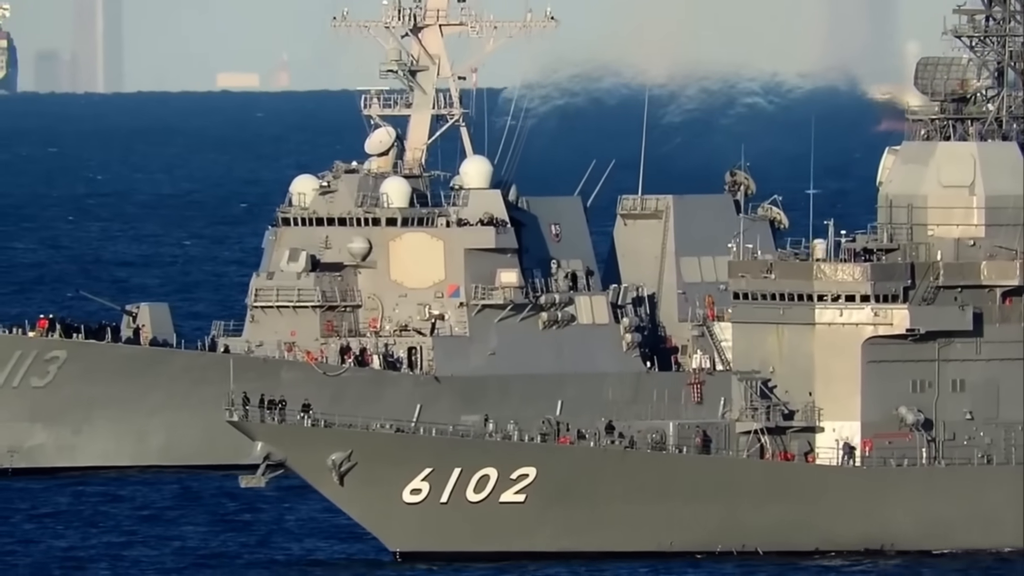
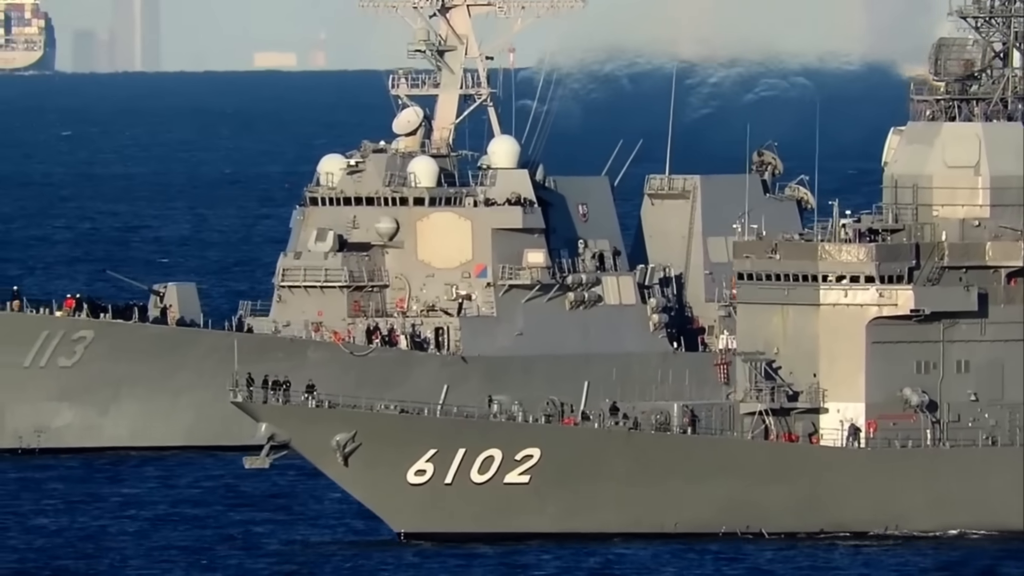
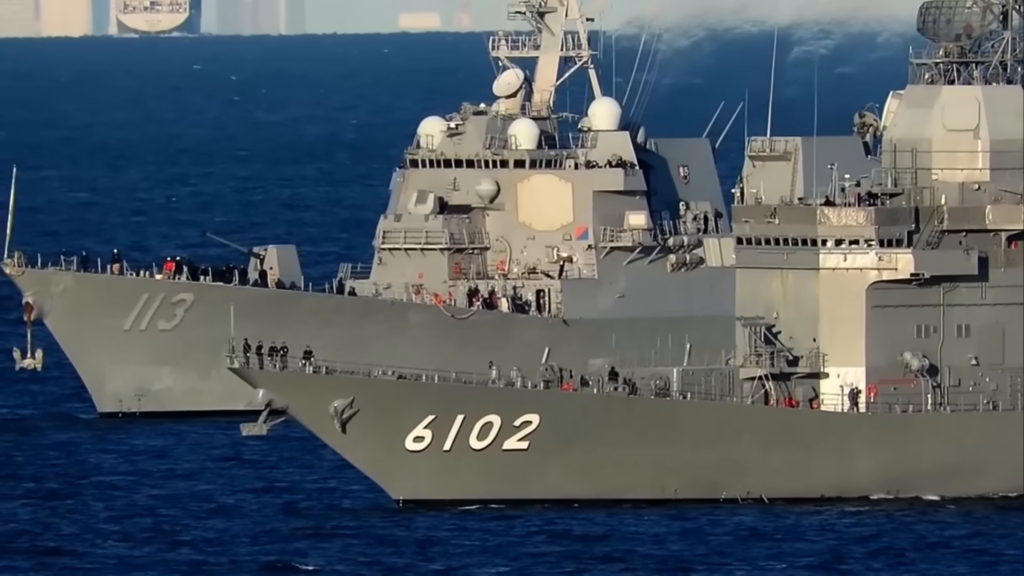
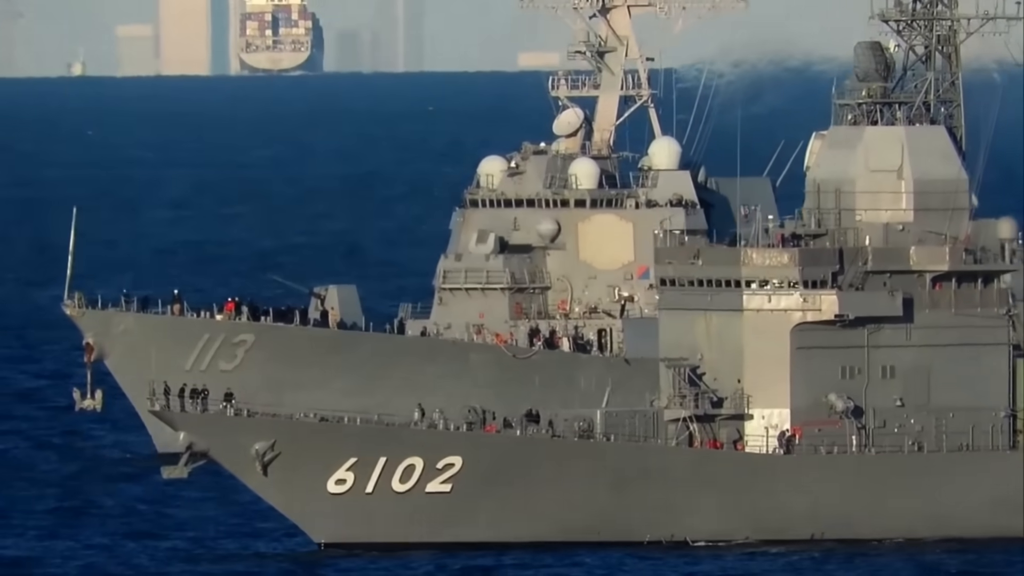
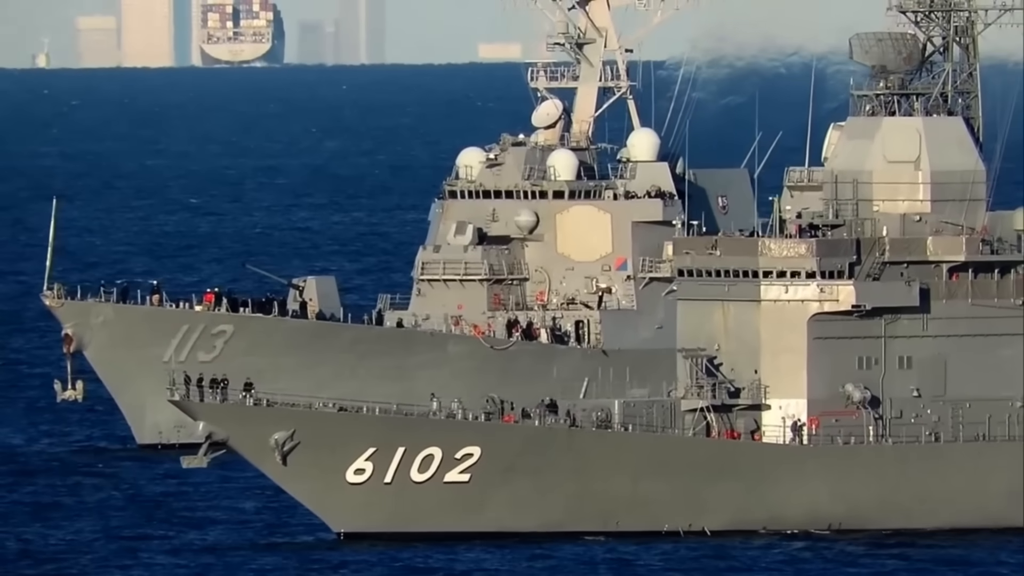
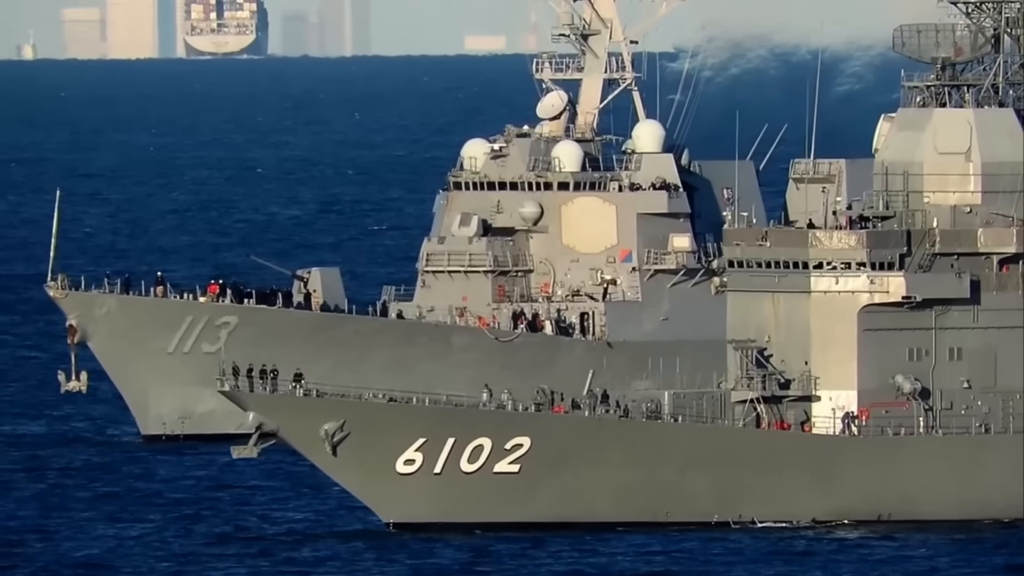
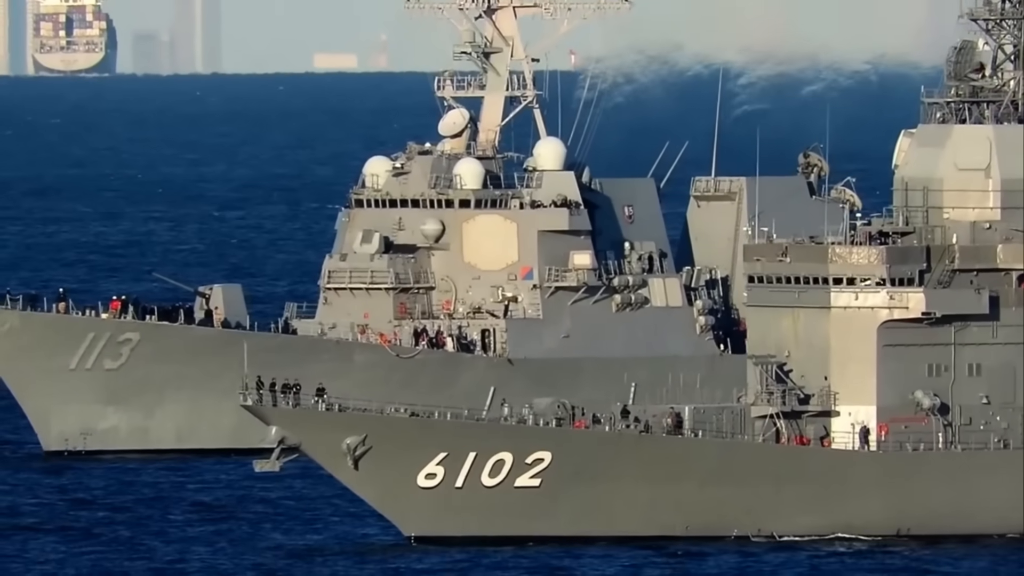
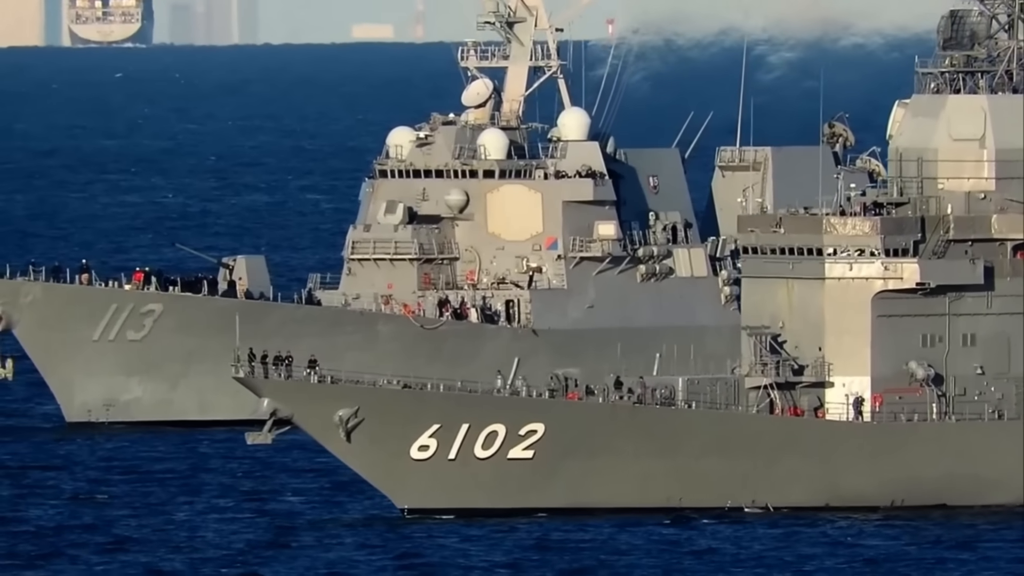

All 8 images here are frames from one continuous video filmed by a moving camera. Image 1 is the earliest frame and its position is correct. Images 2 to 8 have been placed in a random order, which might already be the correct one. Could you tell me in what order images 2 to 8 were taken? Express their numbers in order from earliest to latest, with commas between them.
2, 7, 8, 3, 6, 5, 4
